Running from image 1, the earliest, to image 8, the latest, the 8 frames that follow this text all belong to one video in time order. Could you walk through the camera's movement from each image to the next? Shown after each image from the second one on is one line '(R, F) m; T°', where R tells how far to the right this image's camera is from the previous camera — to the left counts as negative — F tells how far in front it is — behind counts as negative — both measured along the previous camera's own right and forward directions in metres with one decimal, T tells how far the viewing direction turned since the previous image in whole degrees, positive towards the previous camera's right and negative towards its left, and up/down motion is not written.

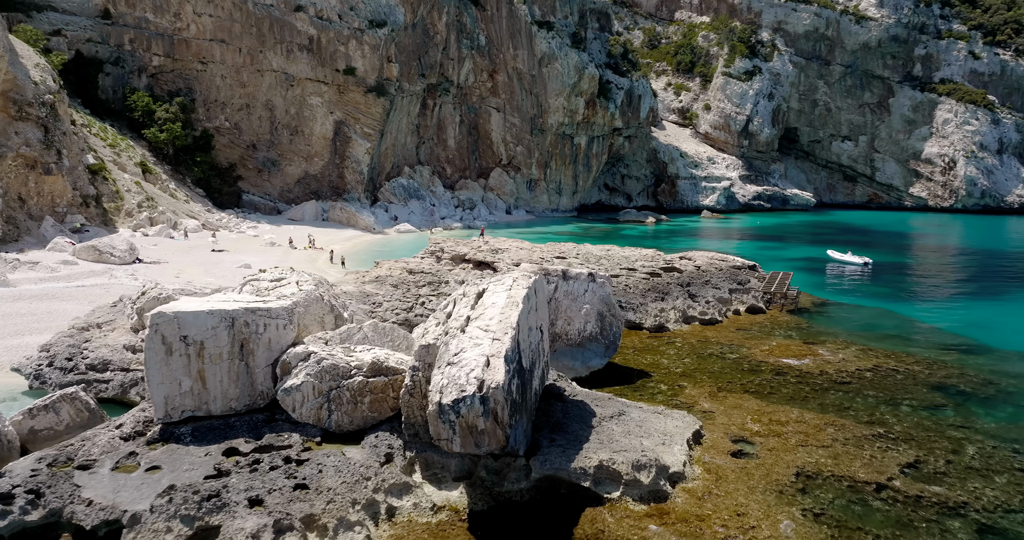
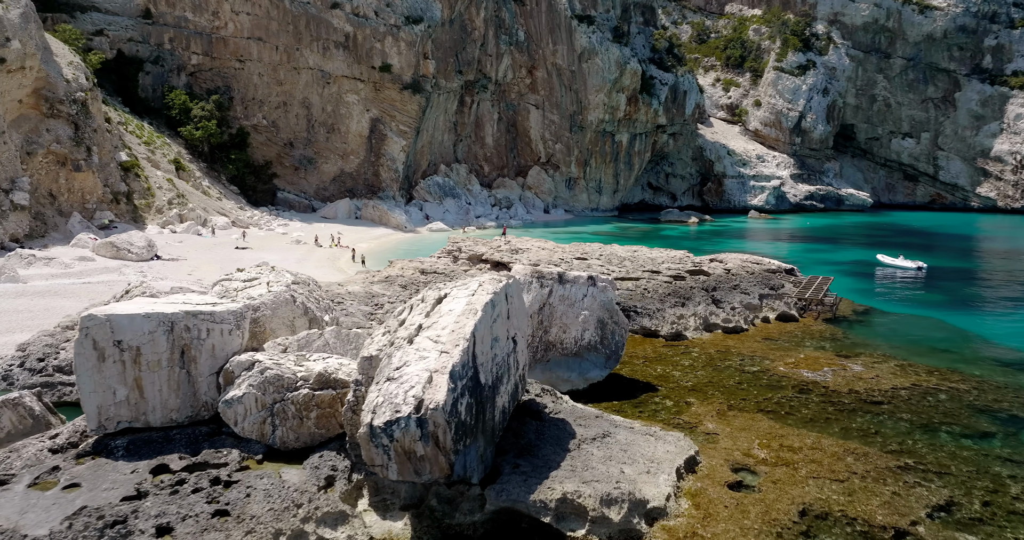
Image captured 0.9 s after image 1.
(+0.8, +0.8) m; -4°
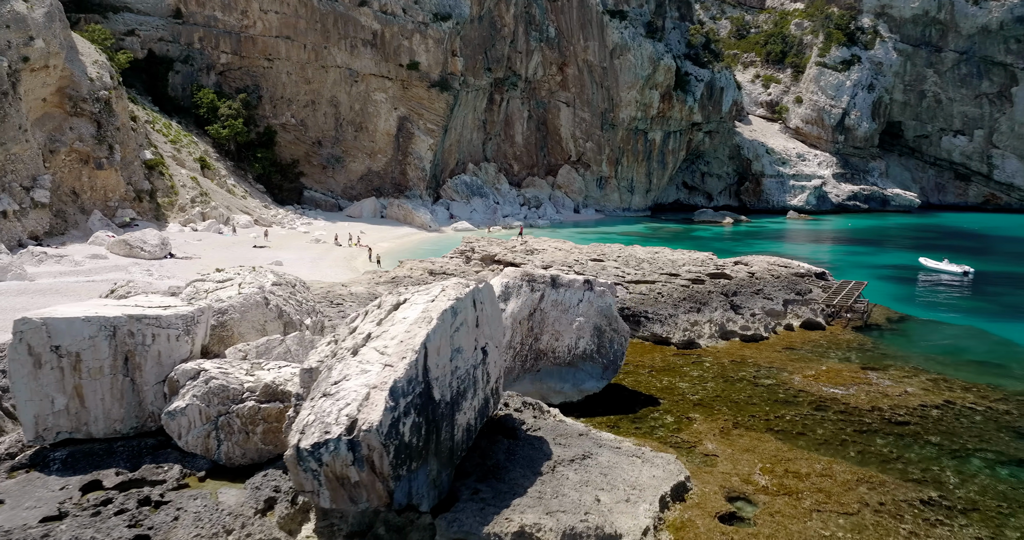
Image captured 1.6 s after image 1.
(+0.7, +0.7) m; -3°
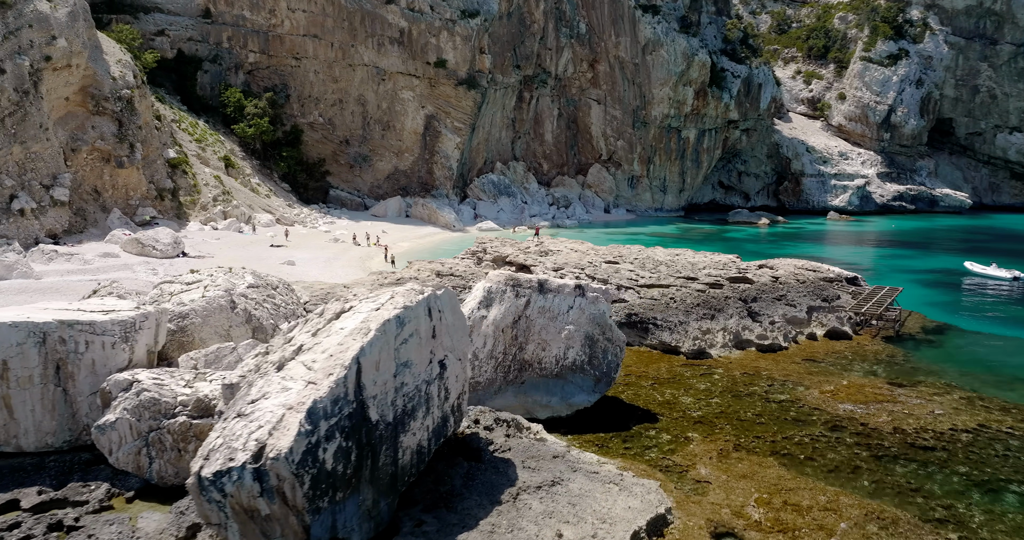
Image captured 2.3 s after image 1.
(+0.7, +0.7) m; -3°
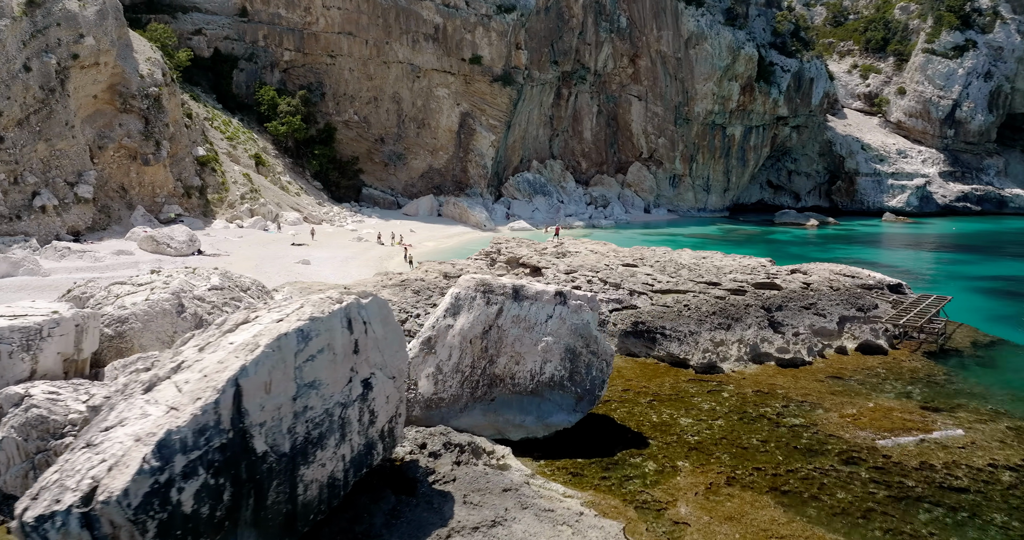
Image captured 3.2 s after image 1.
(+0.9, +0.9) m; -4°
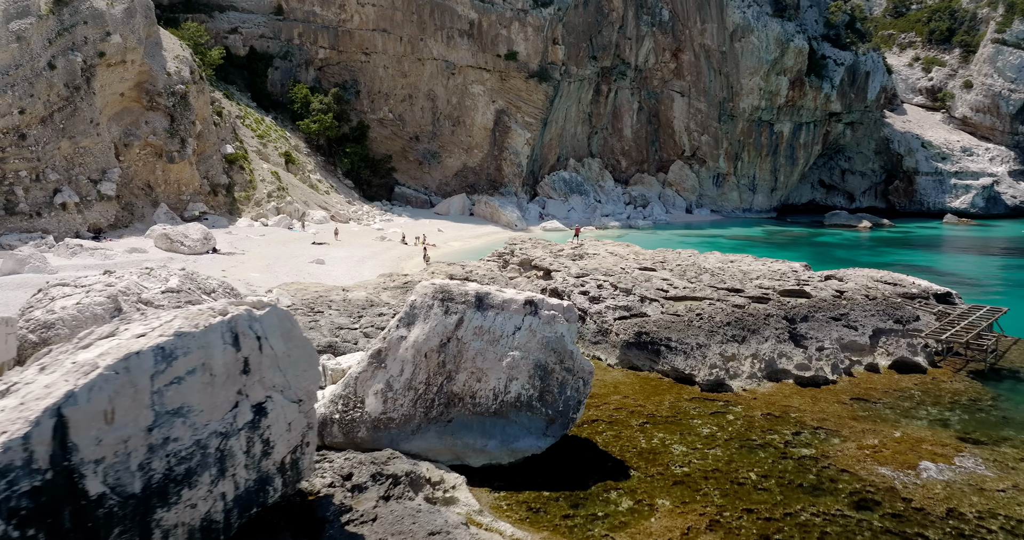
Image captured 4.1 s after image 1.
(+0.8, +0.9) m; -4°
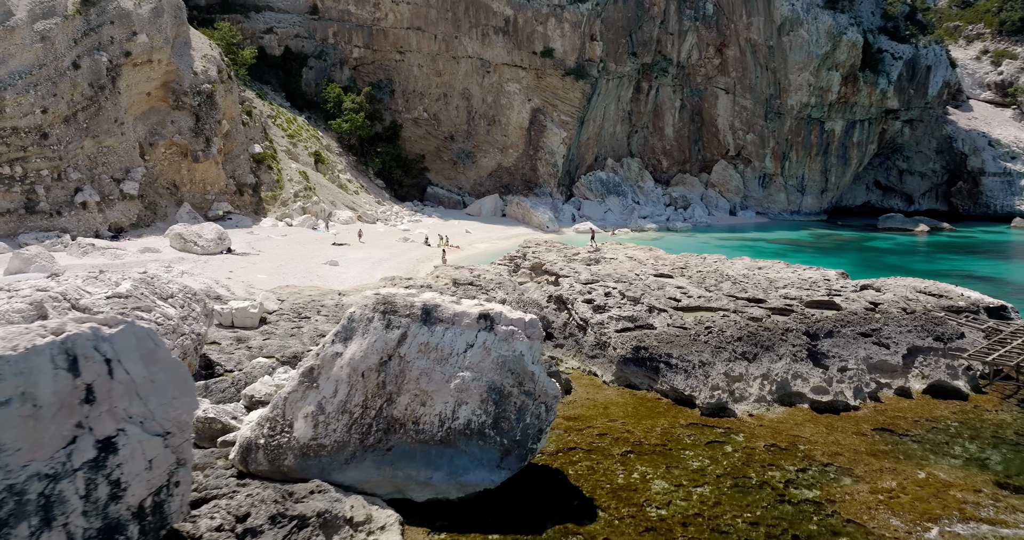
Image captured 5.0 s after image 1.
(+0.8, +0.8) m; -4°
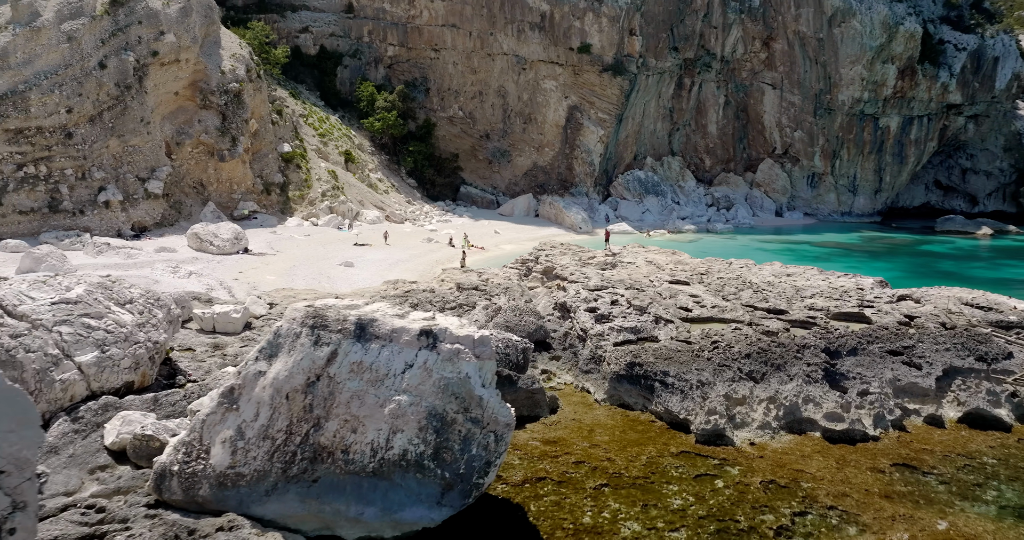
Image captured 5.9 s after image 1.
(+0.8, +0.7) m; -4°
